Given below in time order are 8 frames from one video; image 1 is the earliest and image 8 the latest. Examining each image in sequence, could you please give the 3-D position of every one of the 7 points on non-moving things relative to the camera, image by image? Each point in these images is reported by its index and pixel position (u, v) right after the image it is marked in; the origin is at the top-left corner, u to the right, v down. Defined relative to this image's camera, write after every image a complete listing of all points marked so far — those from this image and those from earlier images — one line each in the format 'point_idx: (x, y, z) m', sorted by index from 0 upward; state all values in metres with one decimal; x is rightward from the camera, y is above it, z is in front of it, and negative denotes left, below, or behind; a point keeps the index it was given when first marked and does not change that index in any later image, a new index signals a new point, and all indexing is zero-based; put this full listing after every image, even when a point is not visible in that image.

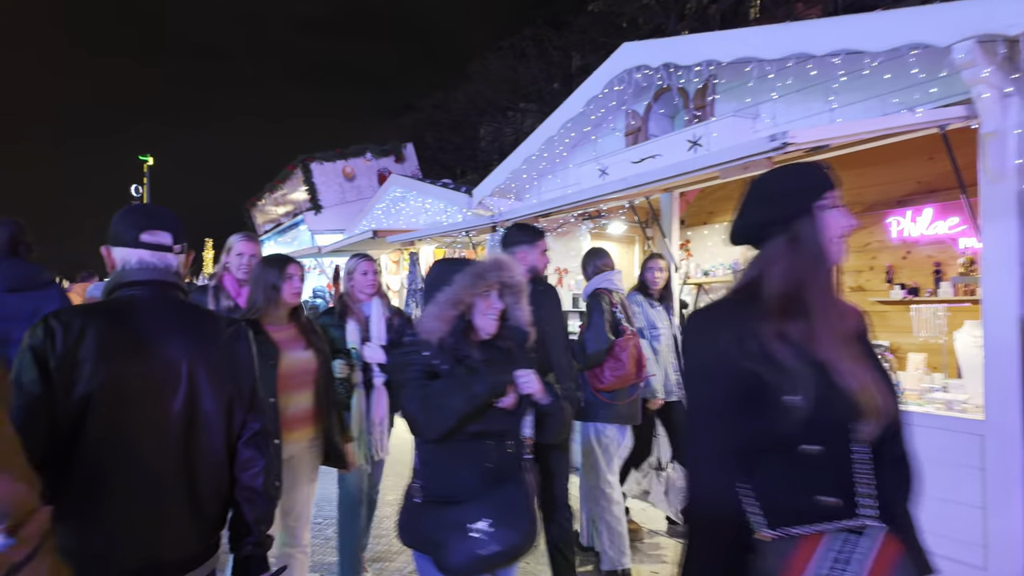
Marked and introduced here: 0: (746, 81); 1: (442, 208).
0: (+1.8, +1.6, +4.5) m
1: (-1.1, +1.2, +8.7) m
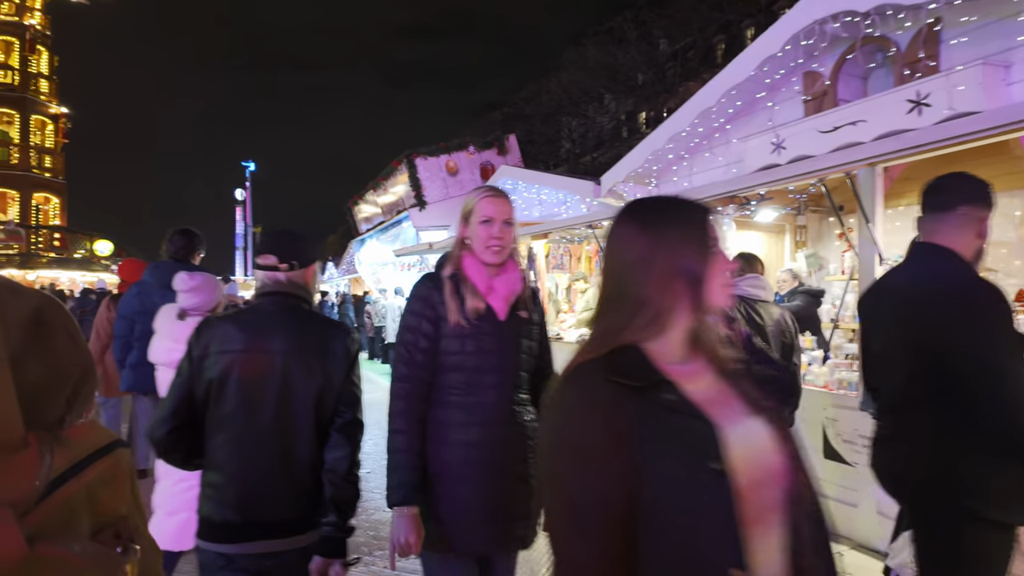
0: (+2.9, +1.6, +3.5) m
1: (+0.6, +1.2, +8.0) m
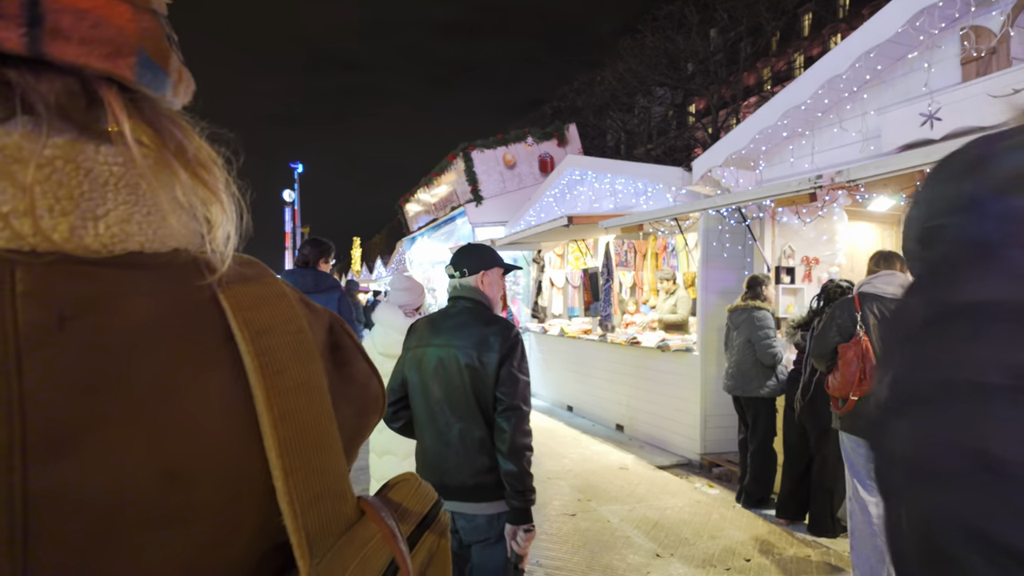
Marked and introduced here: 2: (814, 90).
0: (+3.5, +1.6, +2.6) m
1: (+1.5, +1.2, +7.3) m
2: (+2.3, +1.5, +4.5) m
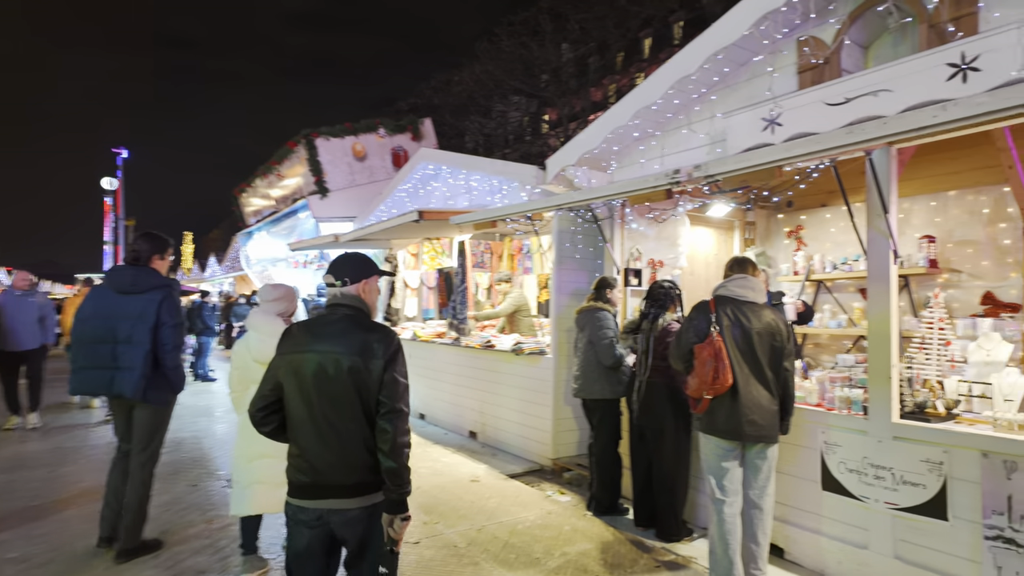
0: (+2.8, +1.6, +2.9) m
1: (-0.3, +1.2, +7.0) m
2: (+1.2, +1.5, +4.5) m
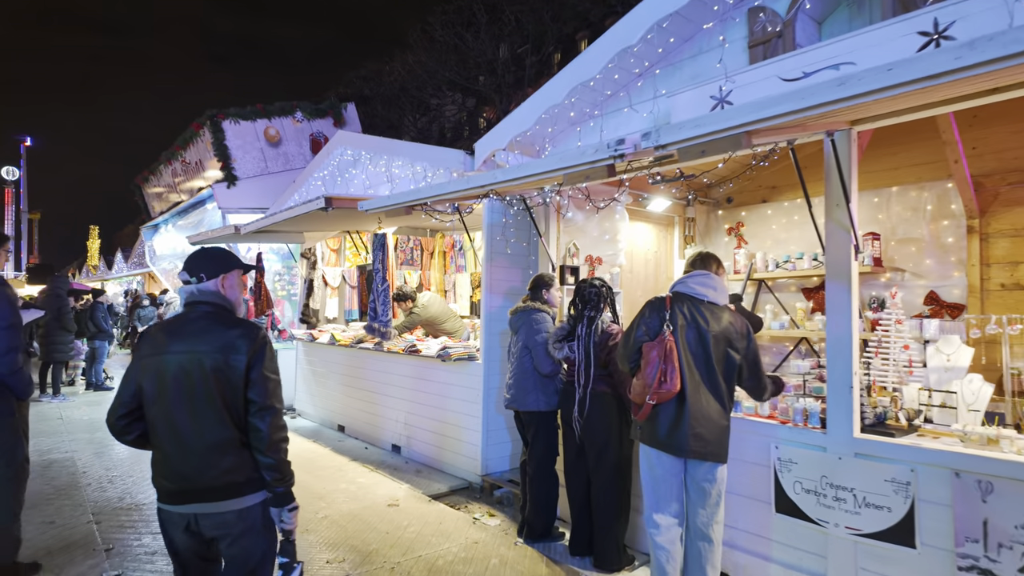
0: (+2.4, +1.6, +2.6) m
1: (-1.1, +1.2, +6.4) m
2: (+0.6, +1.5, +4.0) m
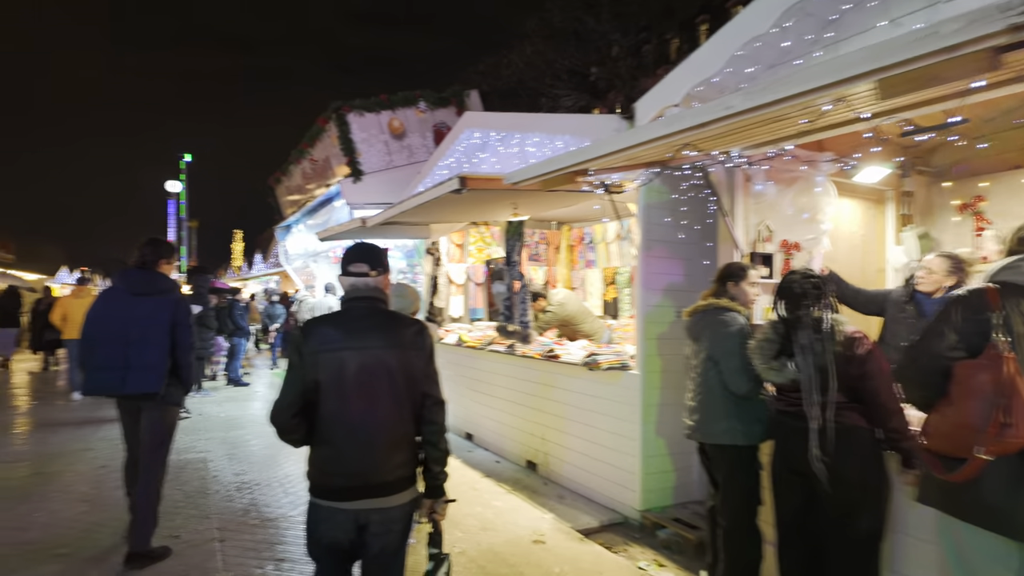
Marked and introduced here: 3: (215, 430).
0: (+3.1, +1.6, +1.2) m
1: (+0.4, +1.2, +5.5) m
2: (+1.6, +1.6, +2.9) m
3: (-4.1, -1.9, +8.1) m
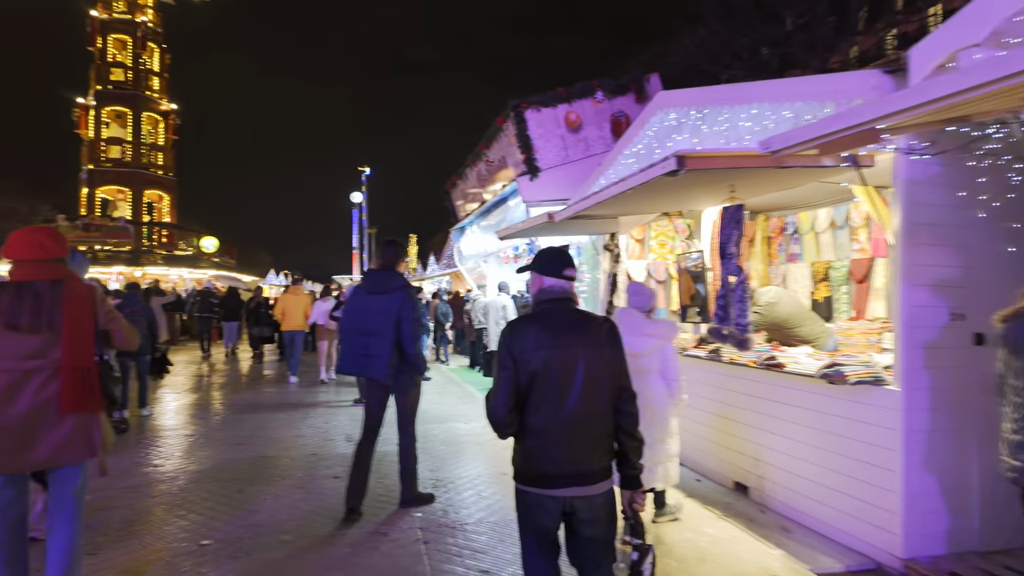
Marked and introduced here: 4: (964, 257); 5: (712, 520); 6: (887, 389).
0: (+3.6, +1.7, -0.1) m
1: (+2.1, +1.3, +4.7) m
2: (+2.6, +1.6, +1.9) m
3: (-1.5, -1.9, +8.4) m
4: (+3.0, +0.2, +3.9) m
5: (+1.6, -1.9, +4.7) m
6: (+2.5, -0.7, +3.9) m
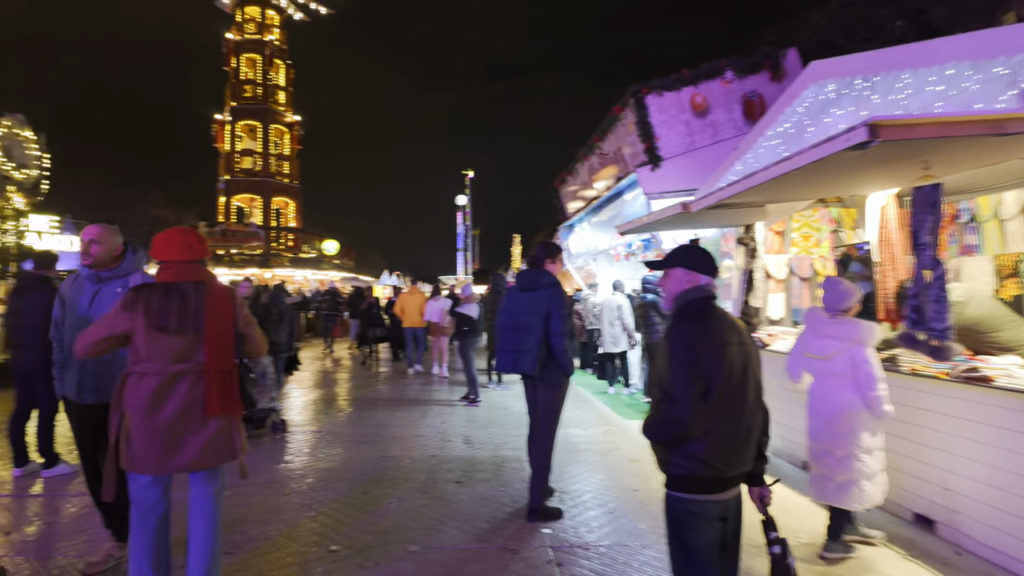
0: (+3.7, +1.7, -1.2) m
1: (+3.1, +1.3, +3.9) m
2: (+3.1, +1.6, +1.0) m
3: (+0.1, -1.9, +8.1) m
4: (+3.8, +0.2, +2.9) m
5: (+2.6, -1.8, +4.0) m
6: (+3.3, -0.6, +3.0) m
